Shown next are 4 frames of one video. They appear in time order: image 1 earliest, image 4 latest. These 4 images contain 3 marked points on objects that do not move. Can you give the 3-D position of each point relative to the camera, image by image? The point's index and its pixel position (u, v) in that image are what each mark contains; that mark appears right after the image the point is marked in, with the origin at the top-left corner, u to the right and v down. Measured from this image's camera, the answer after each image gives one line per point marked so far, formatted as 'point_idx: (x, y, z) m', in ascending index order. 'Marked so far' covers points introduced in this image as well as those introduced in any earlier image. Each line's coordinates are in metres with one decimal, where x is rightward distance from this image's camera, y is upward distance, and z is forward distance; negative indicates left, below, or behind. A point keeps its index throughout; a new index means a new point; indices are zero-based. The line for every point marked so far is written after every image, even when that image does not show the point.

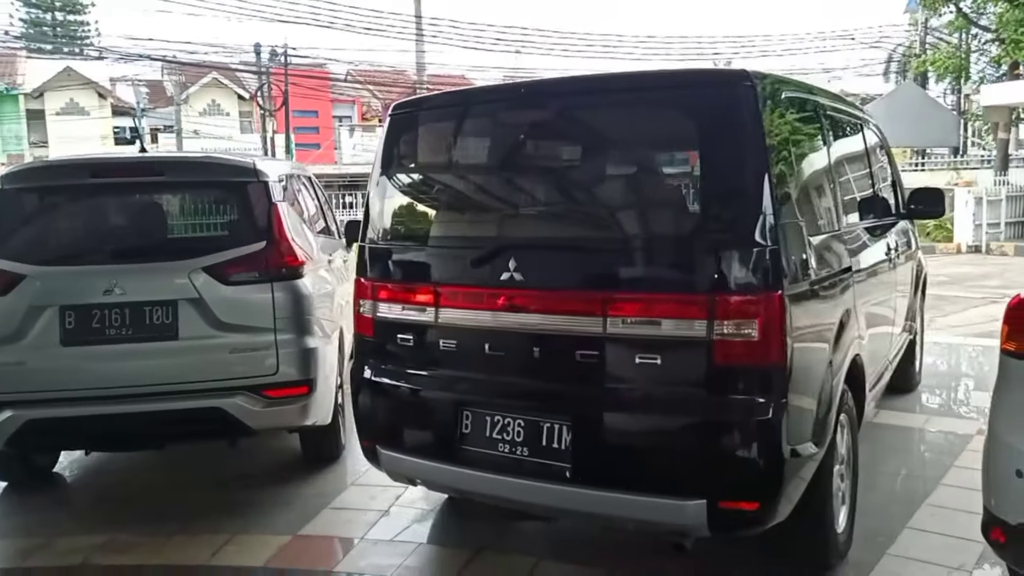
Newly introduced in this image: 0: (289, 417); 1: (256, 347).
0: (-1.0, -0.6, +3.8) m
1: (-1.1, -0.3, +3.7) m
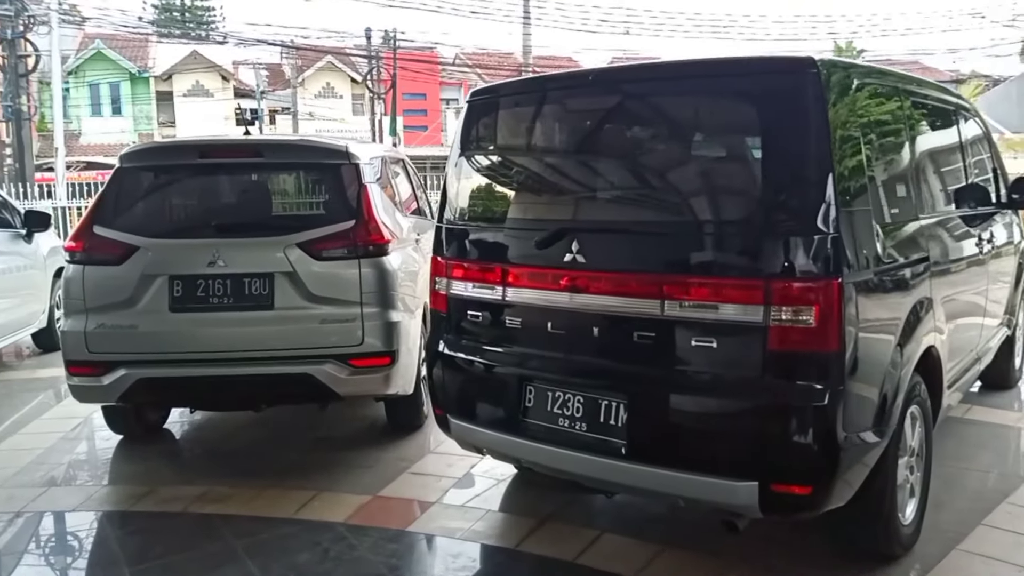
0: (-0.7, -0.5, +4.0) m
1: (-0.8, -0.1, +3.9) m
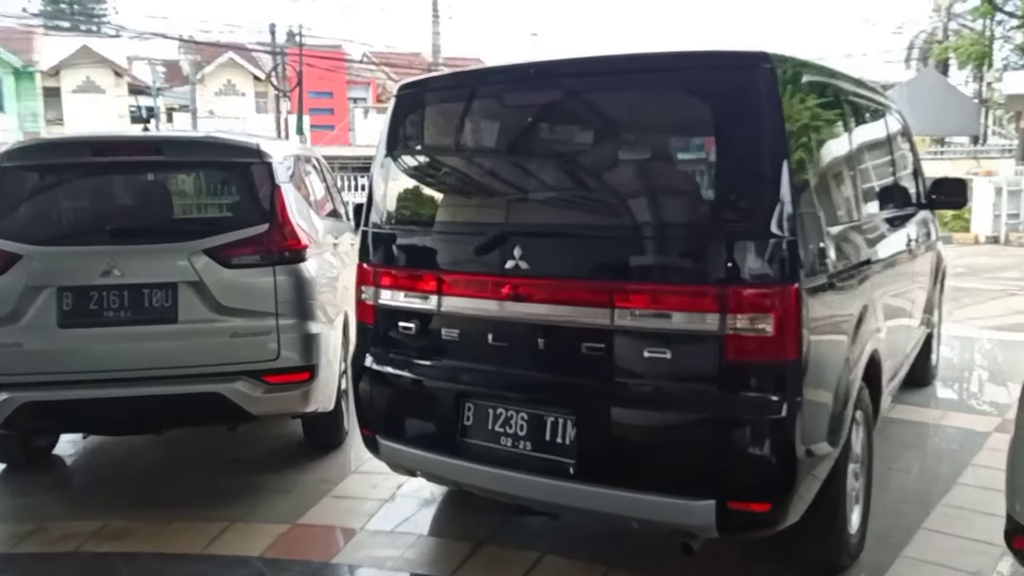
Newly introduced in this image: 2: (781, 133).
0: (-1.0, -0.5, +3.7) m
1: (-1.1, -0.2, +3.6) m
2: (+0.8, +0.4, +2.5) m
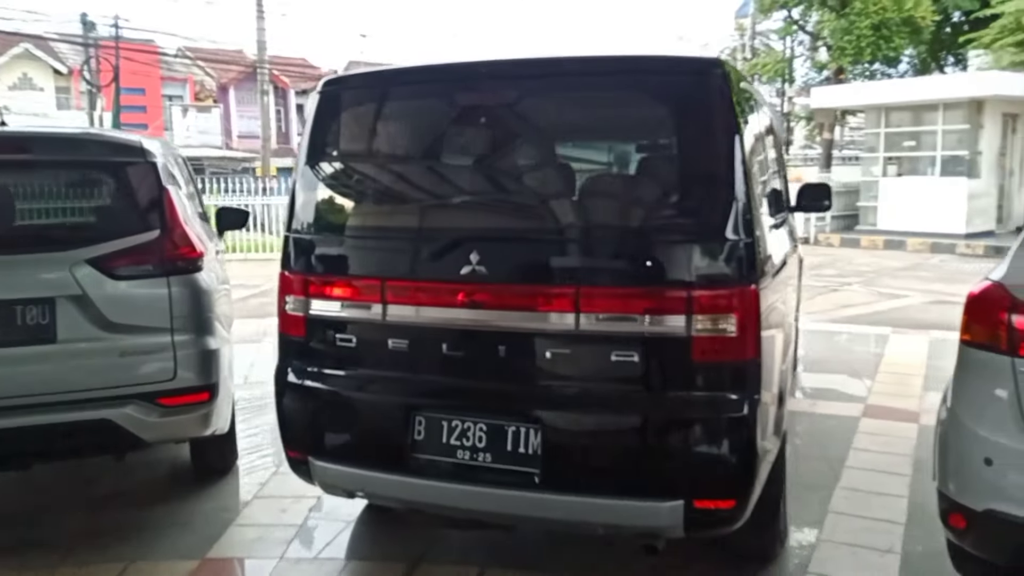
0: (-1.3, -0.6, +3.4) m
1: (-1.4, -0.2, +3.3) m
2: (+0.6, +0.4, +2.5) m
